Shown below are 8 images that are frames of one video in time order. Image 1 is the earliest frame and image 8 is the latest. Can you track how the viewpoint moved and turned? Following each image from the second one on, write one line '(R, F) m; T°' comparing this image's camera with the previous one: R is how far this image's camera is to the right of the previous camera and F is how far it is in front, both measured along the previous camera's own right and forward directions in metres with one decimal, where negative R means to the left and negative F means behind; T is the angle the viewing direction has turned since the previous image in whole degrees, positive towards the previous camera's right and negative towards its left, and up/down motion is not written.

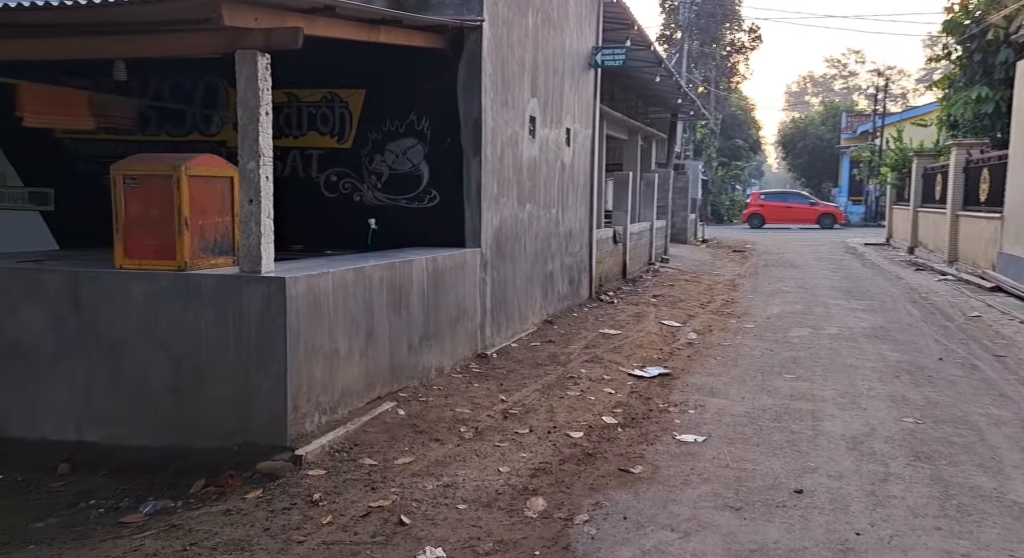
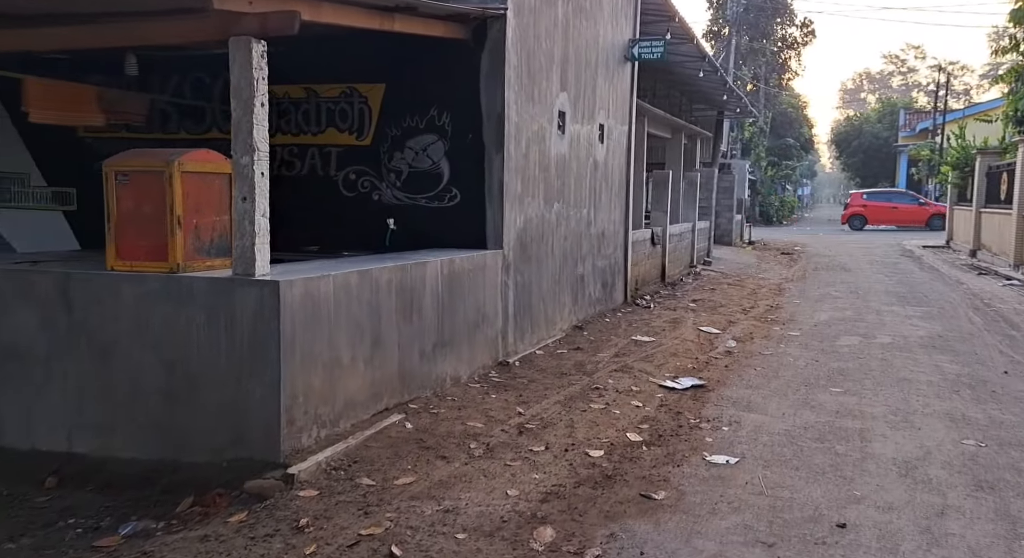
(+0.1, +0.3) m; -3°
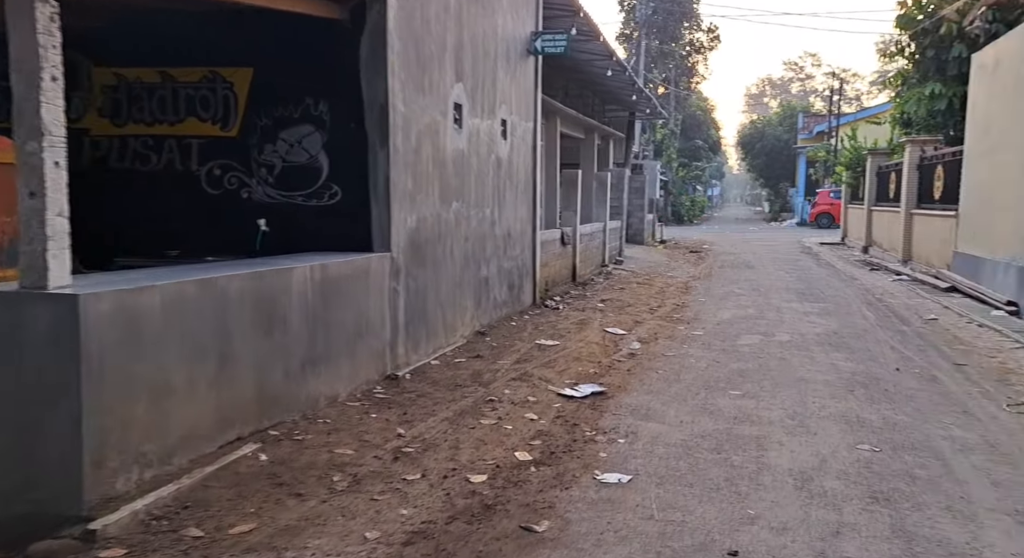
(+0.2, +0.4) m; +5°
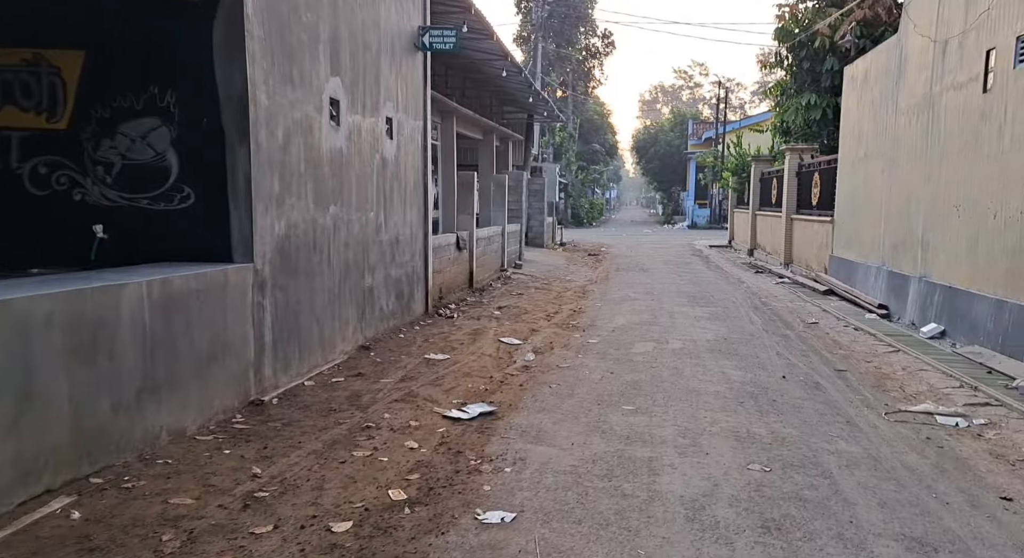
(+0.1, +0.4) m; +7°
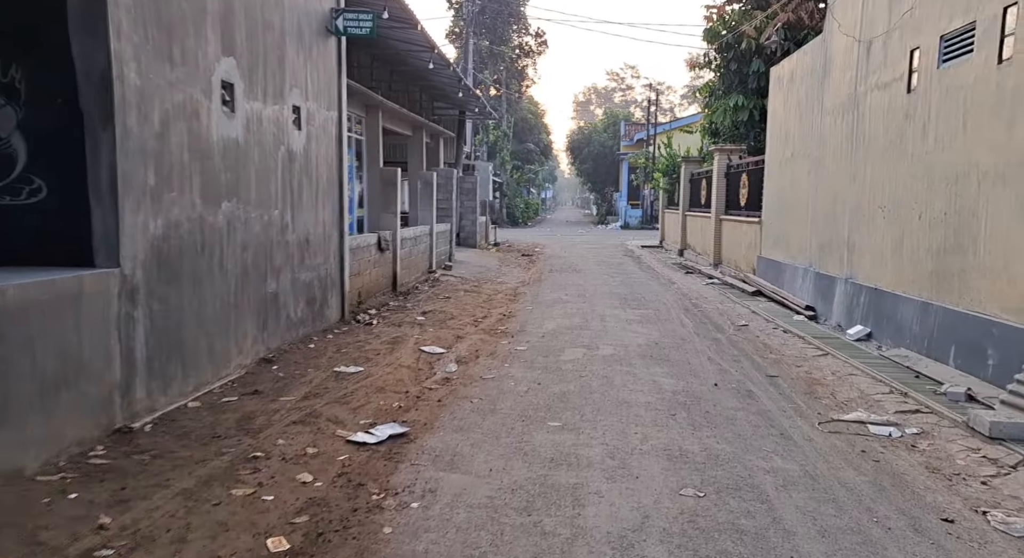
(+0.1, +0.6) m; +4°
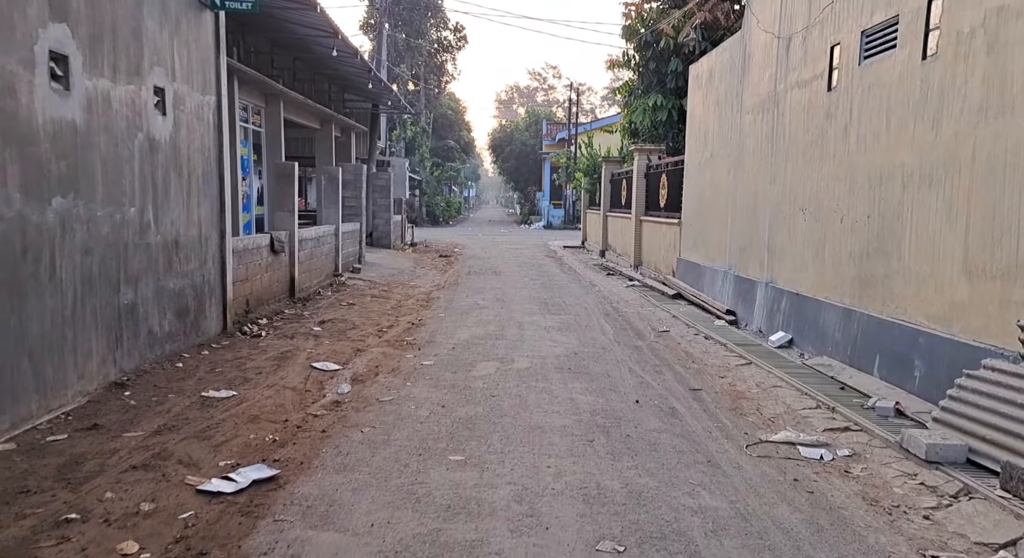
(+0.2, +0.9) m; +5°
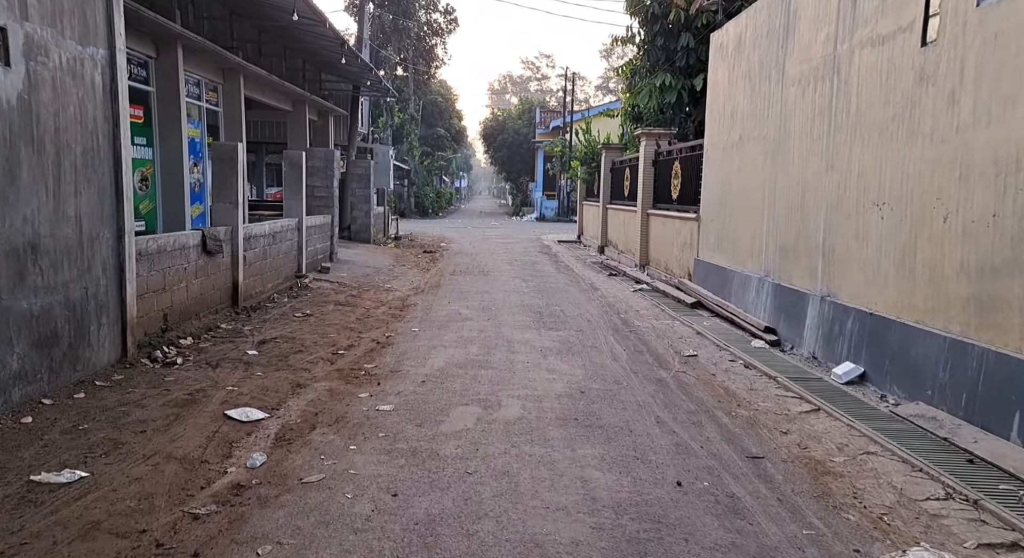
(0.0, +2.4) m; +1°
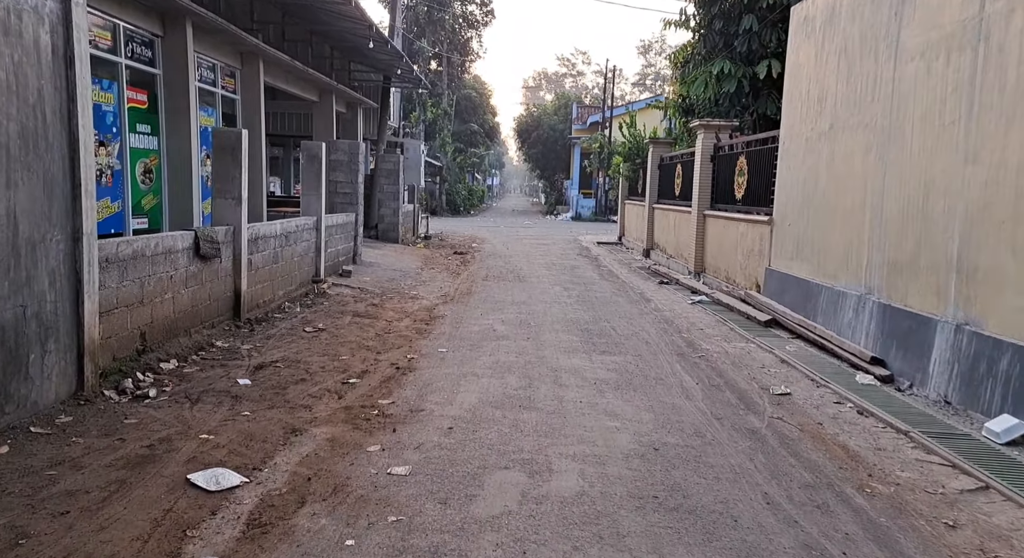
(-0.2, +1.7) m; -2°
